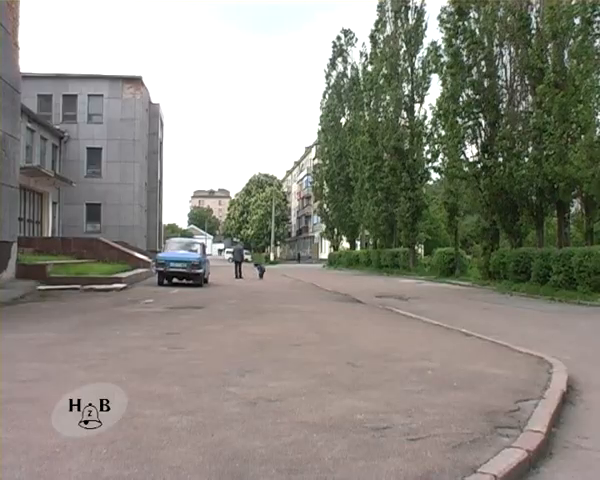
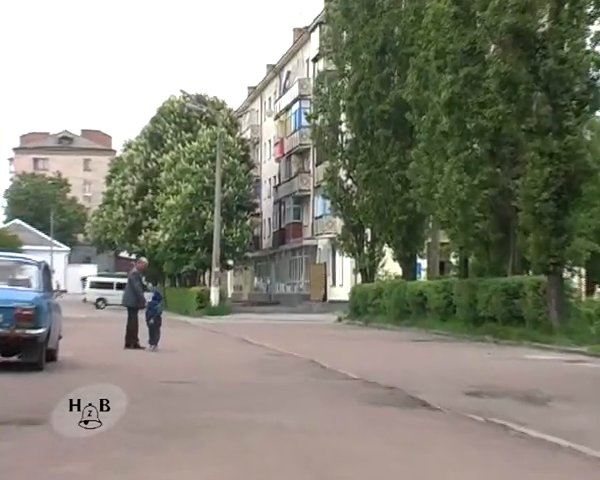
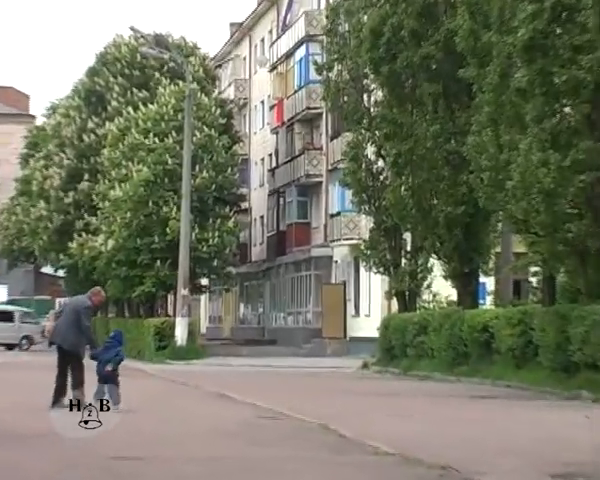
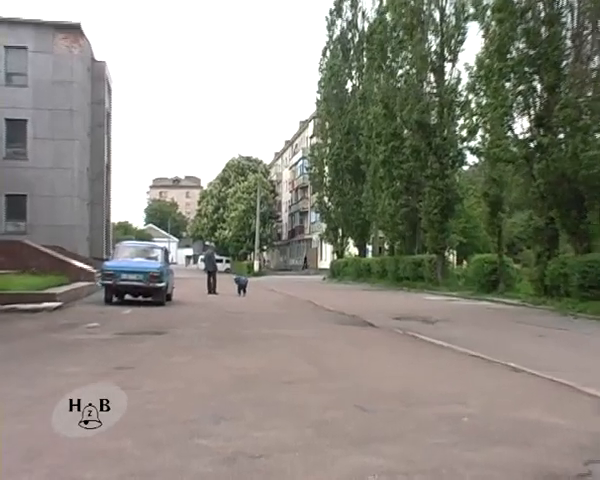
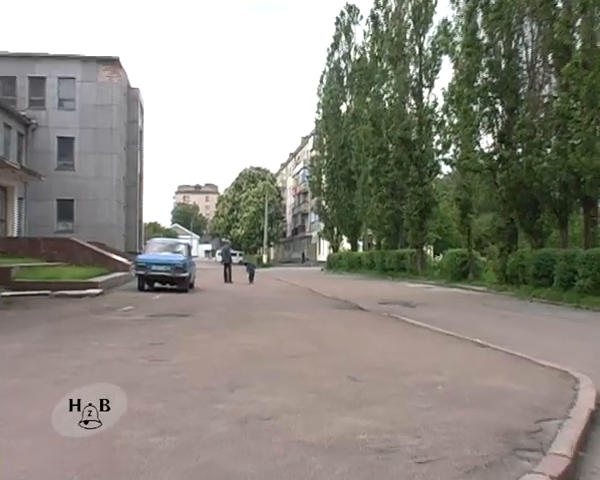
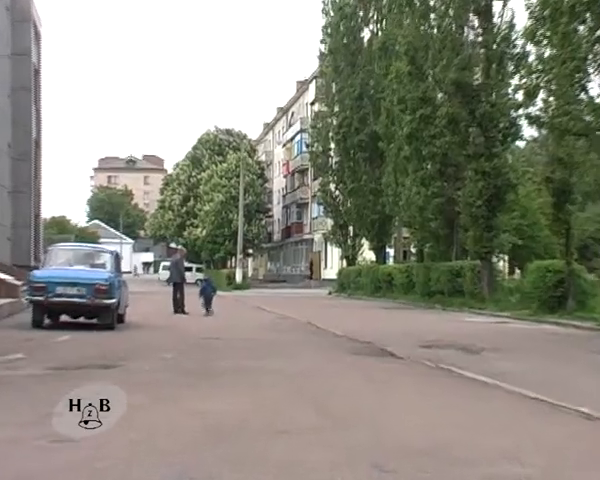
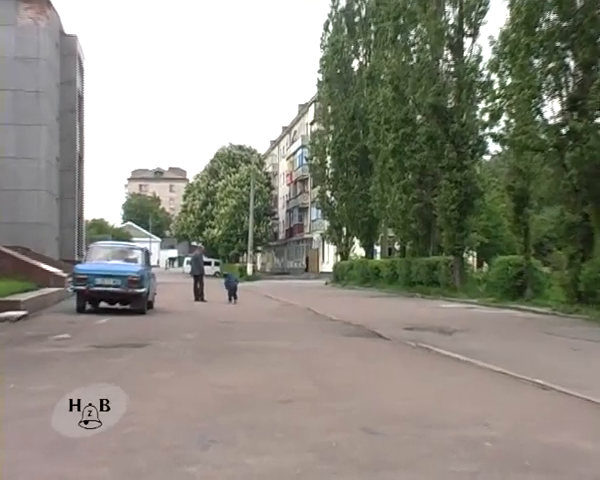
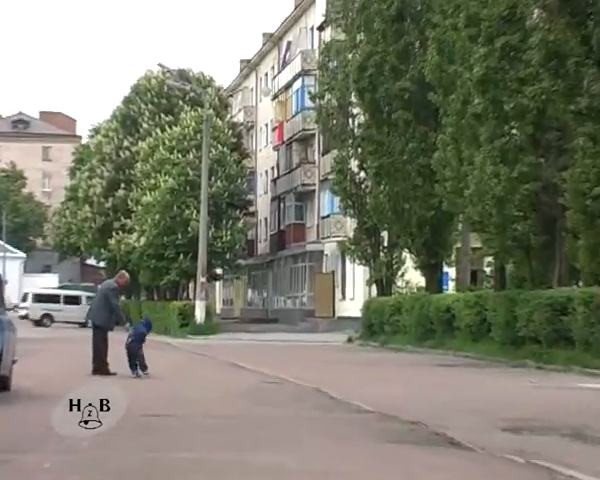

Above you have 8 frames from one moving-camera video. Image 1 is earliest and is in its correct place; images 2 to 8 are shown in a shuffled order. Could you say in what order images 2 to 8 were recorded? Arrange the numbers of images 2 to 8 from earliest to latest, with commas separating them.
5, 4, 7, 6, 2, 8, 3
